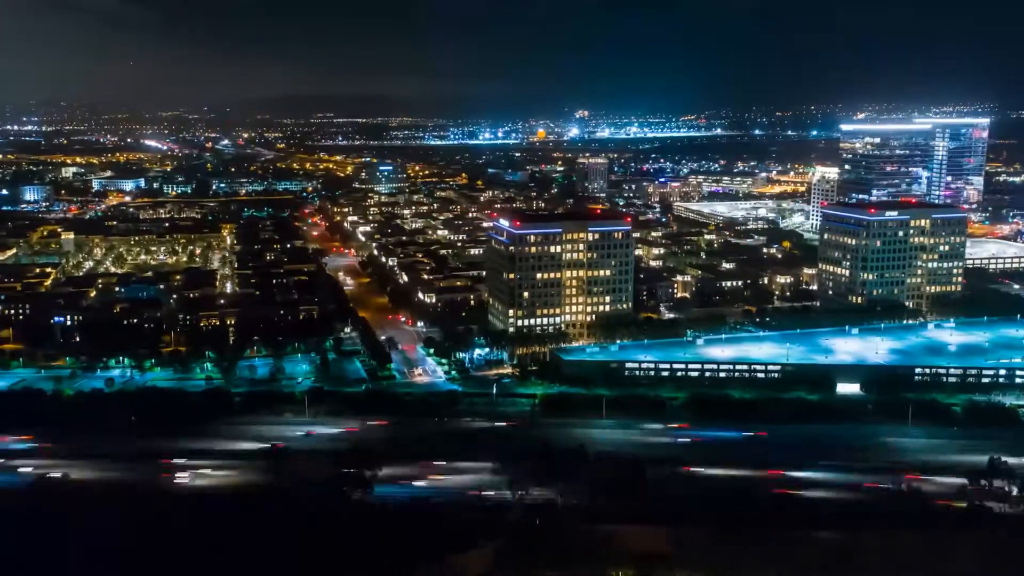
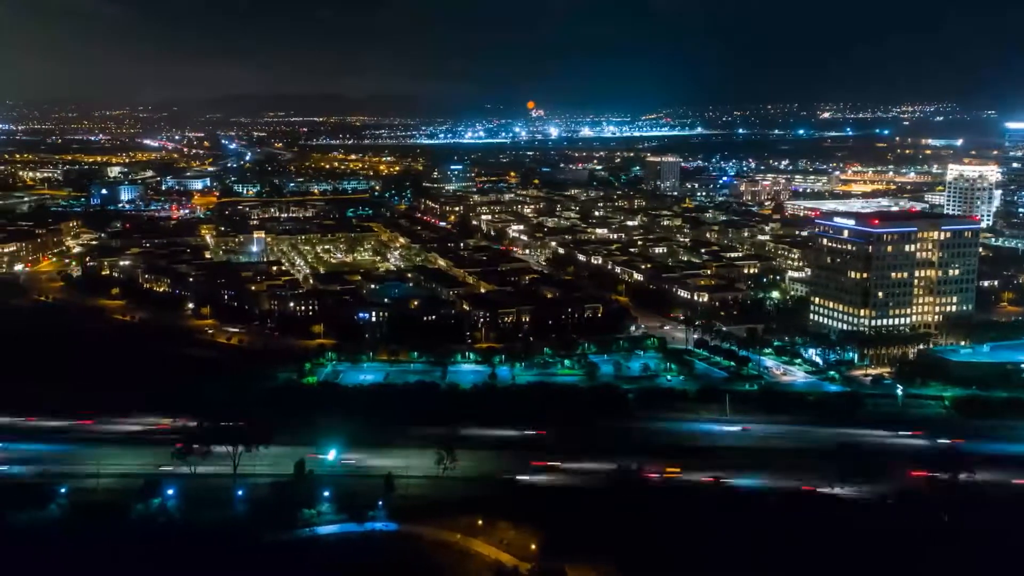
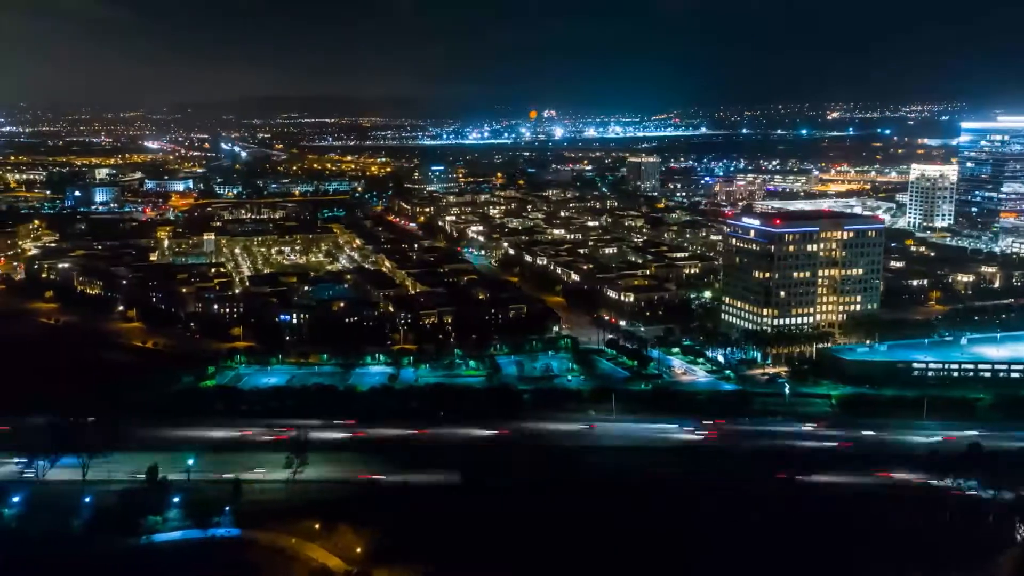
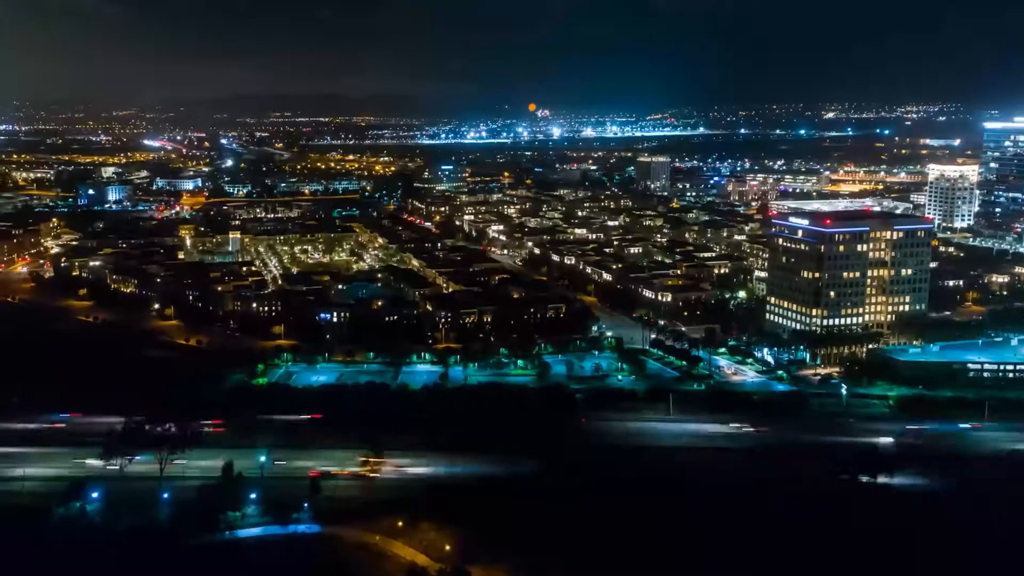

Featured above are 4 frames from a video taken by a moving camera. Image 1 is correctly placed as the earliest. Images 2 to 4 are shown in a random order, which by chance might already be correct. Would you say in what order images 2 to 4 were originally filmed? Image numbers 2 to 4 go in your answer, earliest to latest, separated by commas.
3, 4, 2
